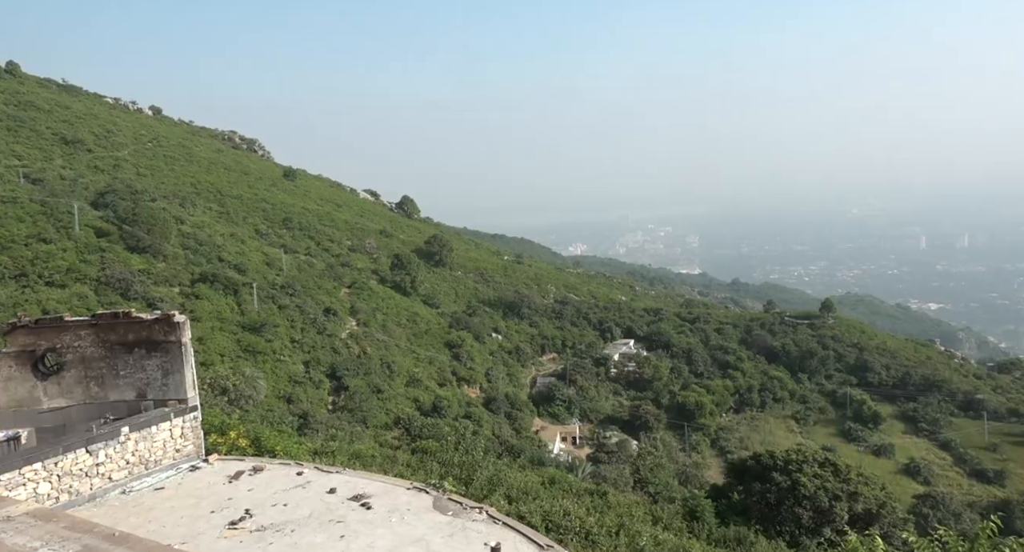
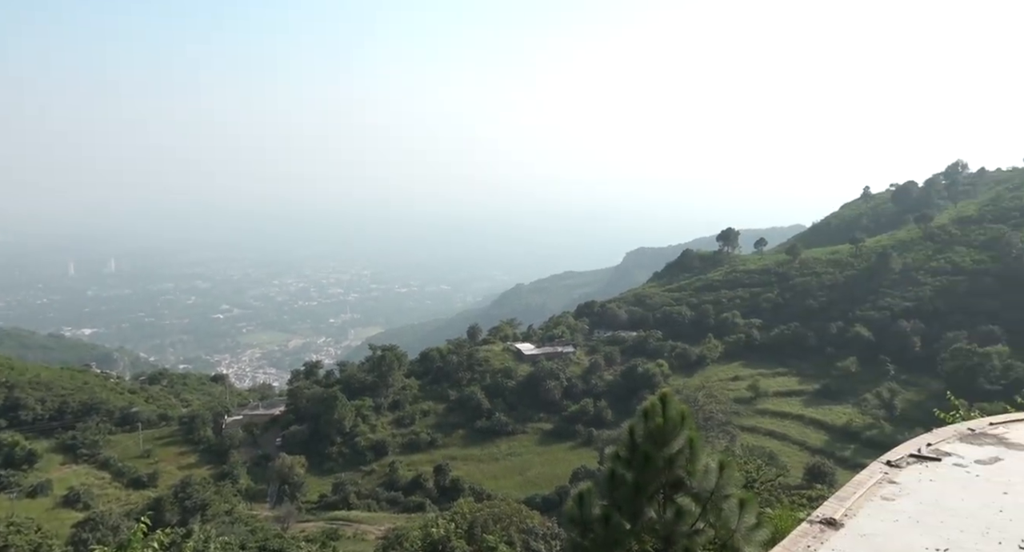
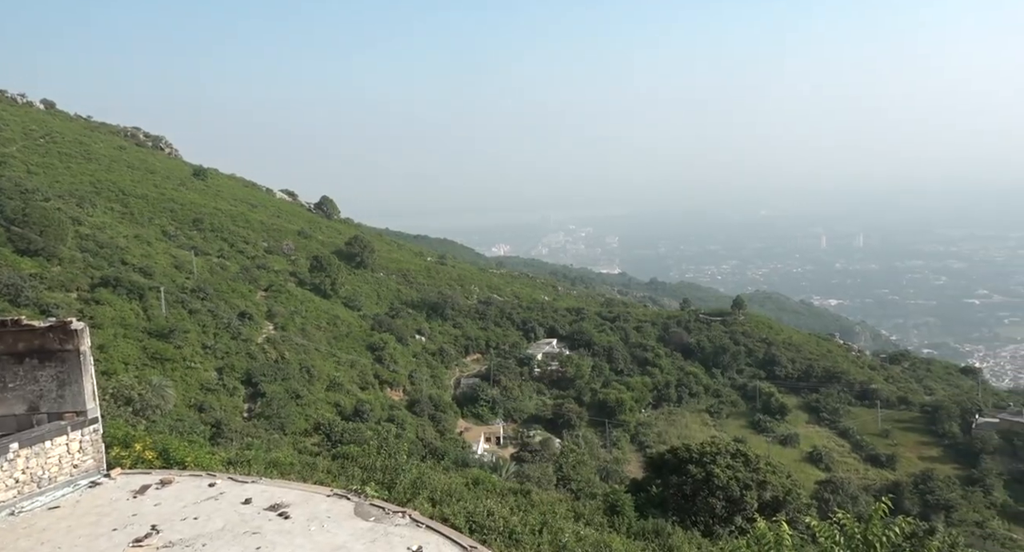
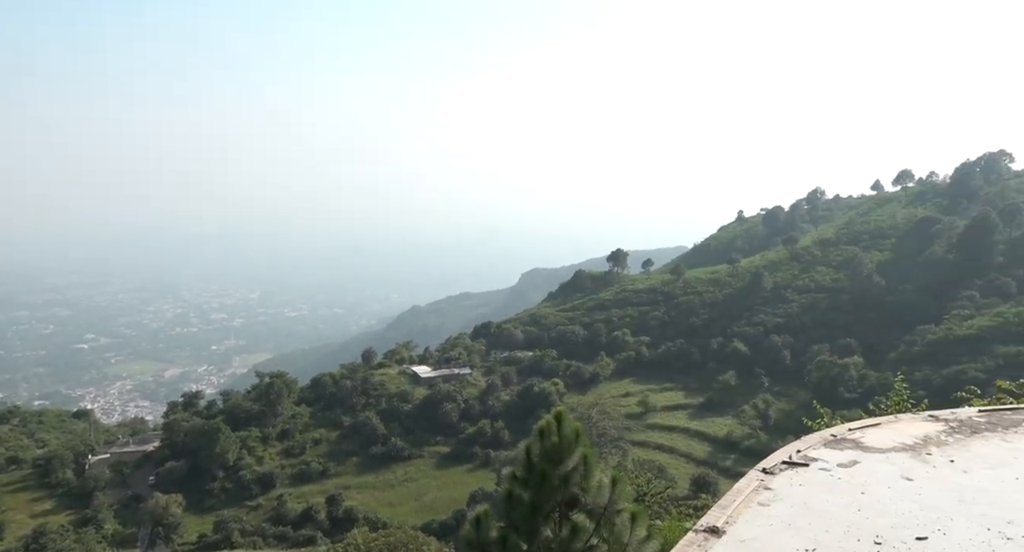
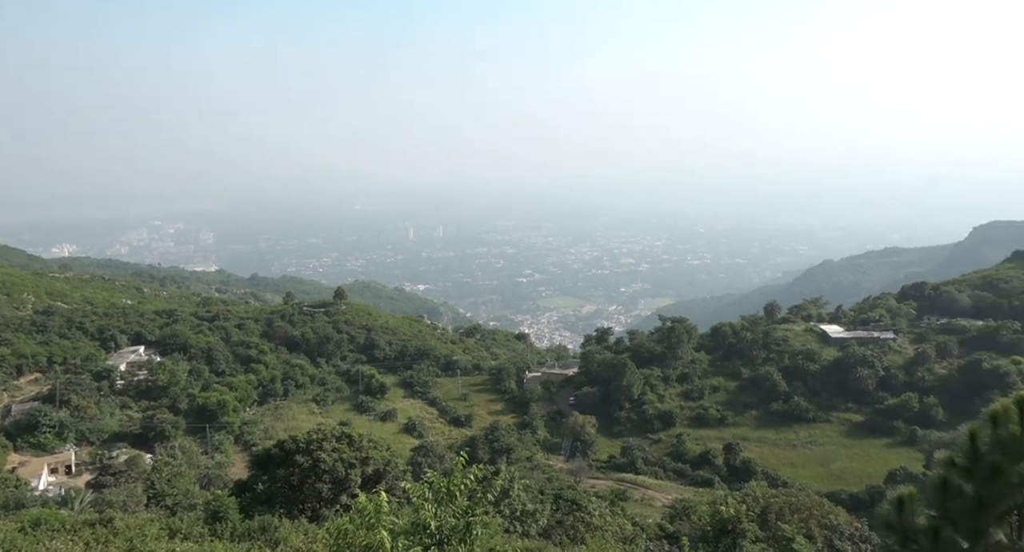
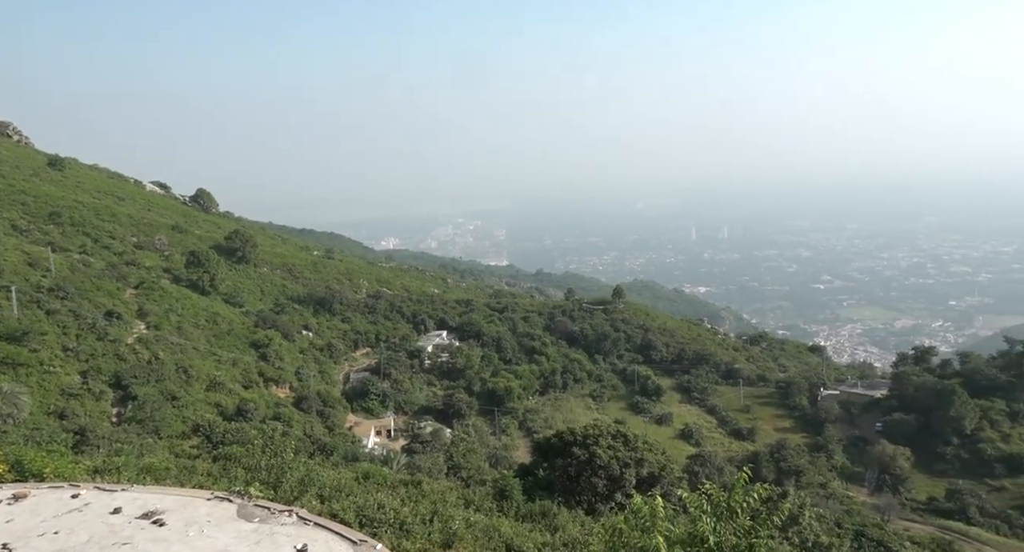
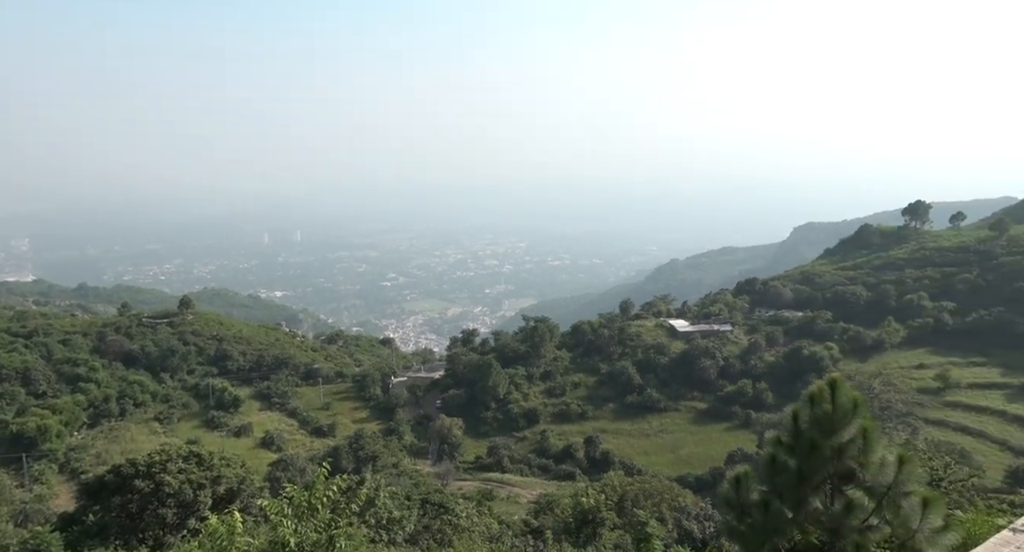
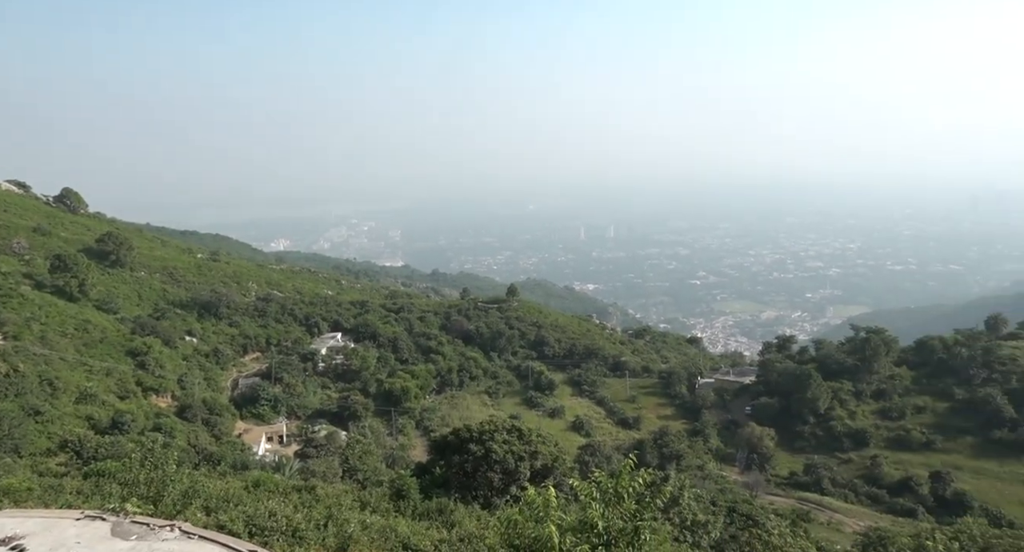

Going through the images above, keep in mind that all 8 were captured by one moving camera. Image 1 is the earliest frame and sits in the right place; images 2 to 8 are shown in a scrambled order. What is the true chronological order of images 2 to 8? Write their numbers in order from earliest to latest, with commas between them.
3, 6, 8, 5, 7, 2, 4
